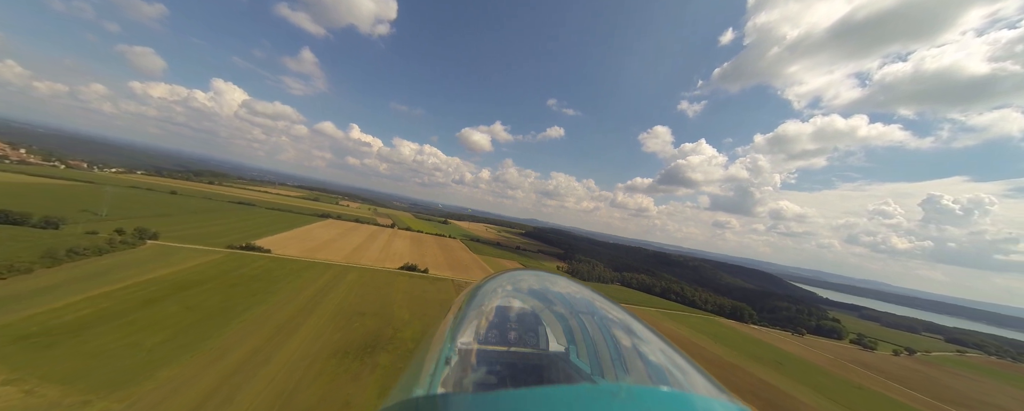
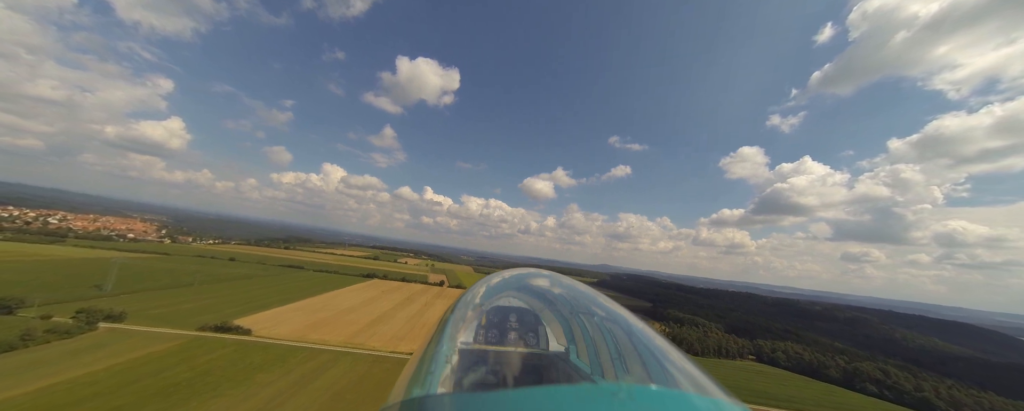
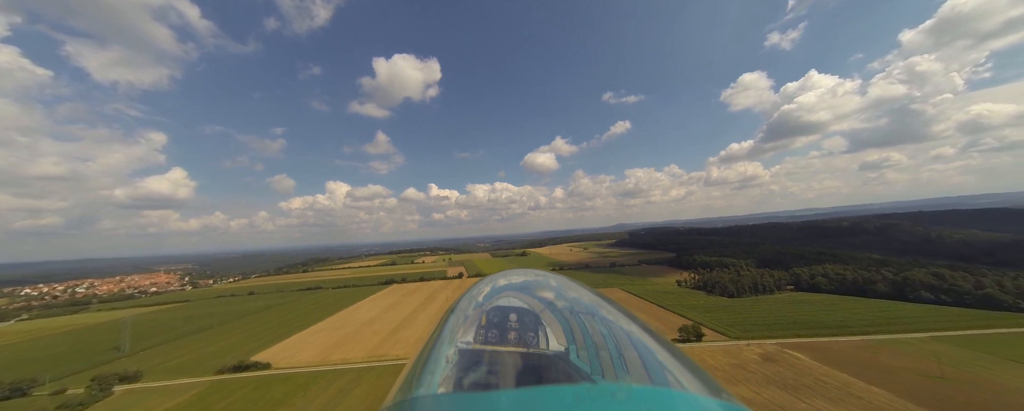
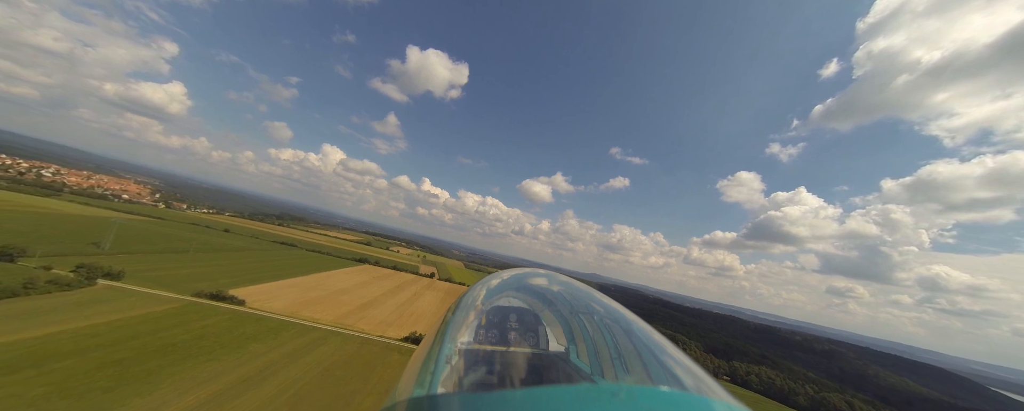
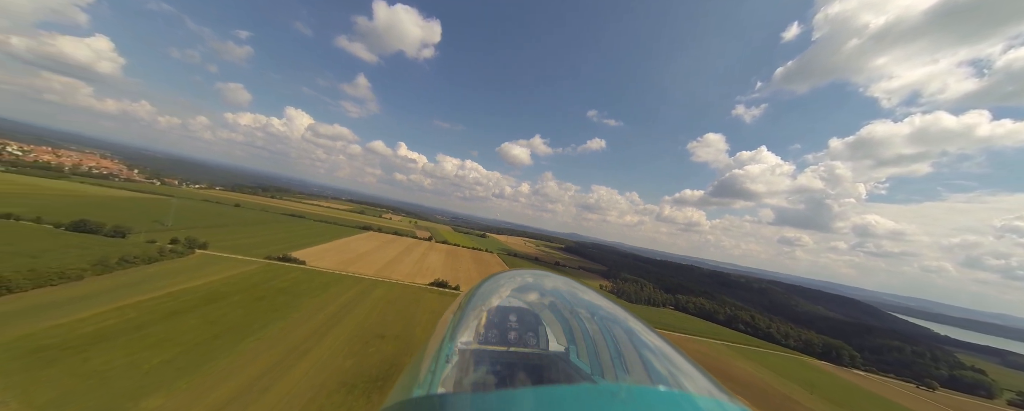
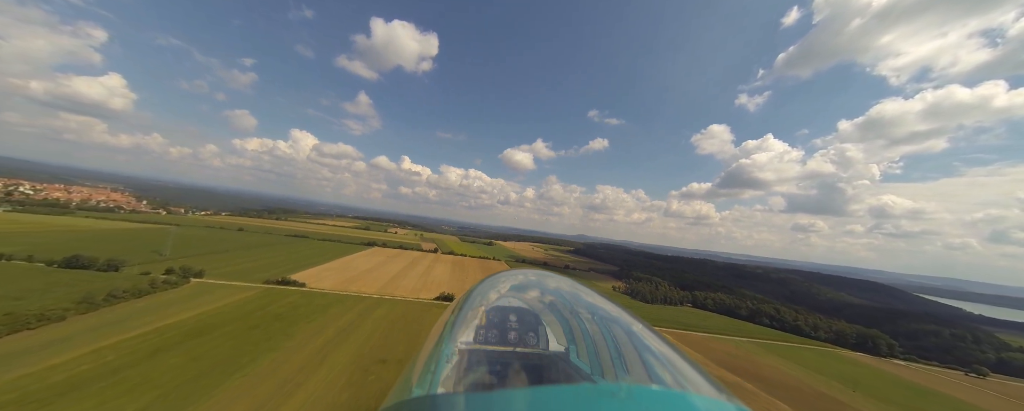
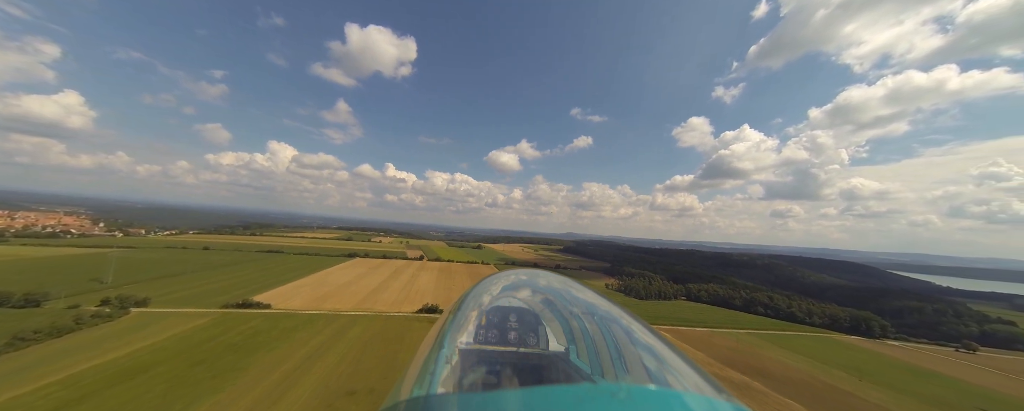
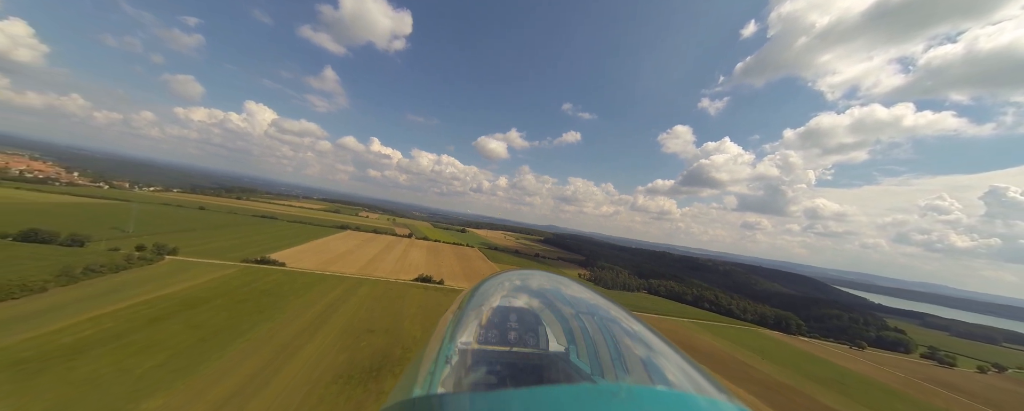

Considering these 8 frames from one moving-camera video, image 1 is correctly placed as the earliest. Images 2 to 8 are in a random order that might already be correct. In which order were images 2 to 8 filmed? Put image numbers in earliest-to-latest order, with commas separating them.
8, 5, 6, 7, 4, 2, 3
